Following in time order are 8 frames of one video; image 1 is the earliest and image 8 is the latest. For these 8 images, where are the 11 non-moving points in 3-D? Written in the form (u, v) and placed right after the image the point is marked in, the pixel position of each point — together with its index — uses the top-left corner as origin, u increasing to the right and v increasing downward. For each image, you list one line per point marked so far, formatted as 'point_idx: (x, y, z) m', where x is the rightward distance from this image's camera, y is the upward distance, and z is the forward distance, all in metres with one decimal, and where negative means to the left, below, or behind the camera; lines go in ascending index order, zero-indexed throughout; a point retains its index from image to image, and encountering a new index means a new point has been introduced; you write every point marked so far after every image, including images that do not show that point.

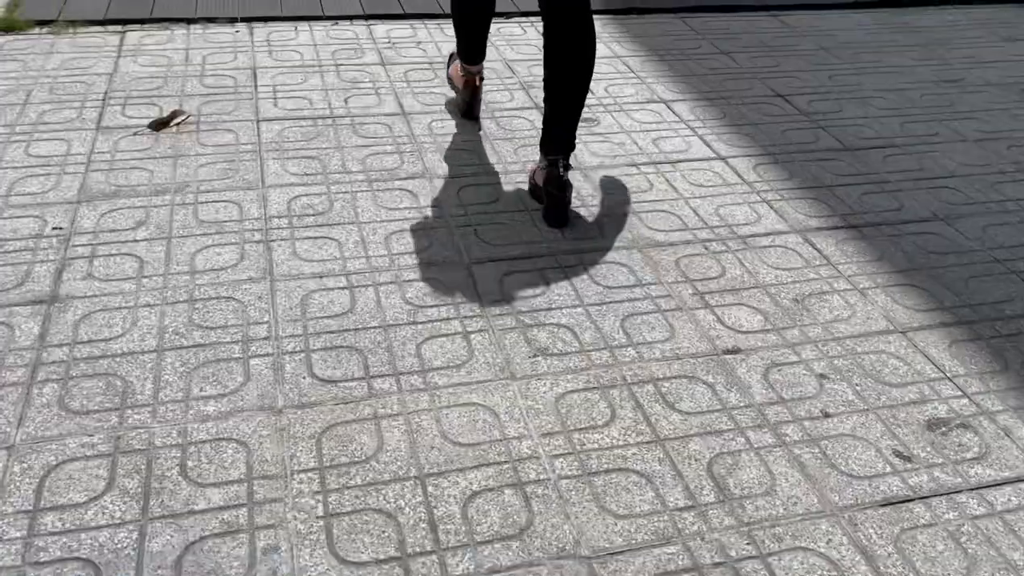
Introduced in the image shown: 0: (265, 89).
0: (-0.8, +0.6, +2.7) m
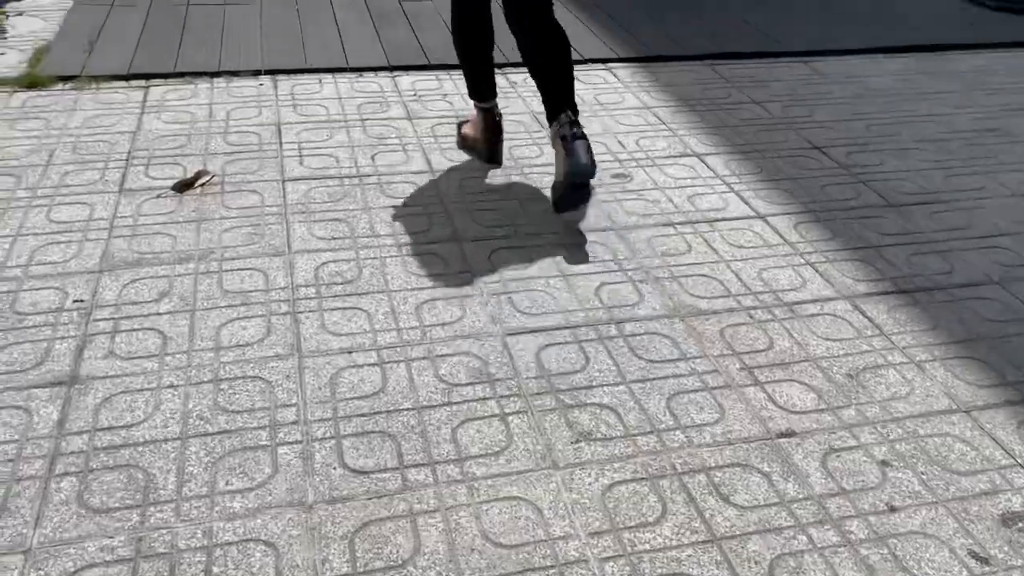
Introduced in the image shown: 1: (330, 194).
0: (-0.7, +0.4, +2.7) m
1: (-0.5, +0.3, +2.4) m
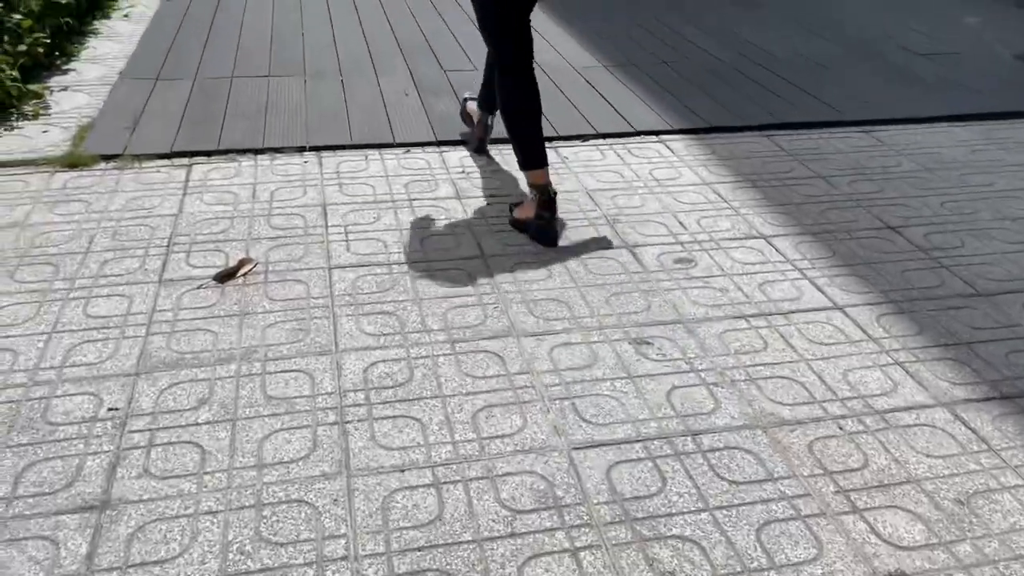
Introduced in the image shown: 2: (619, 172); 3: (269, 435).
0: (-0.5, +0.2, +2.5) m
1: (-0.4, 0.0, +2.3) m
2: (+0.4, +0.4, +3.0) m
3: (-0.5, -0.3, +1.7) m
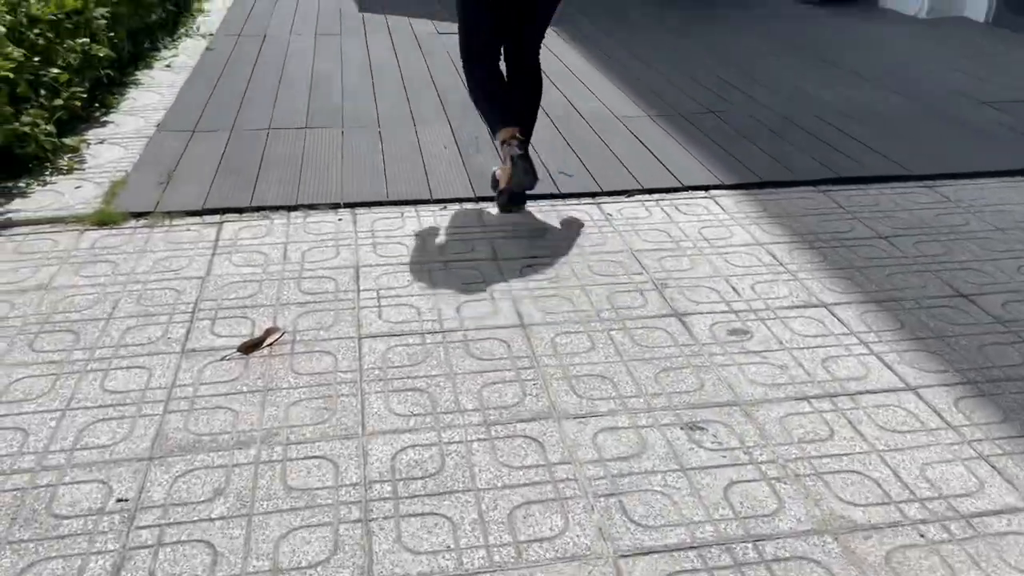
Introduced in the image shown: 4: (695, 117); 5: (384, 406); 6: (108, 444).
0: (-0.4, 0.0, +2.4) m
1: (-0.3, -0.2, +2.1) m
2: (+0.5, +0.2, +2.9) m
3: (-0.4, -0.5, +1.6) m
4: (+0.9, +0.8, +4.0) m
5: (-0.3, -0.3, +1.9) m
6: (-0.9, -0.3, +1.8) m
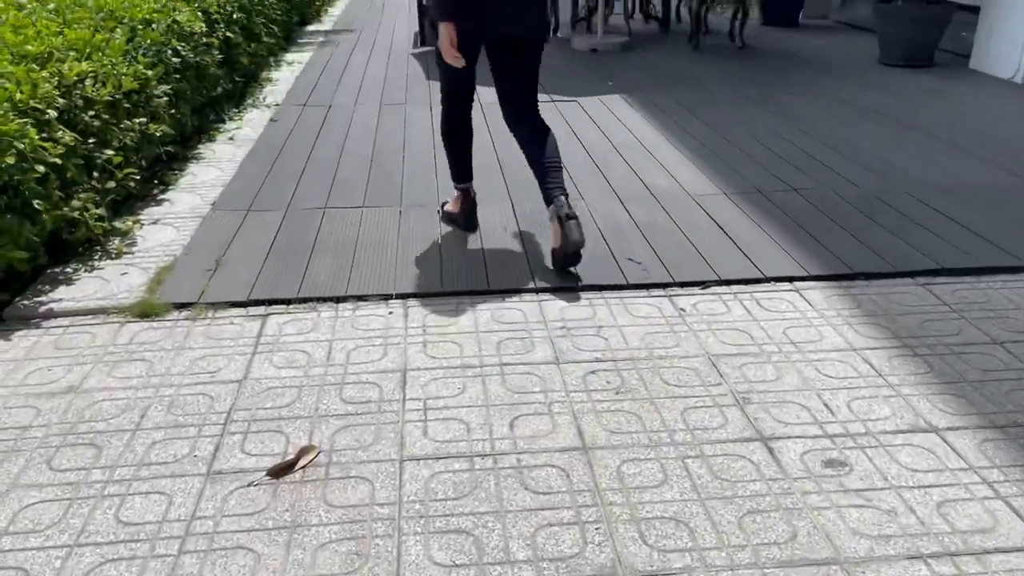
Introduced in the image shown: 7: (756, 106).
0: (-0.3, -0.3, +2.2) m
1: (-0.1, -0.4, +1.9) m
2: (+0.7, -0.1, +2.6) m
3: (-0.3, -0.7, +1.3) m
4: (+1.2, +0.4, +3.8) m
5: (-0.2, -0.5, +1.7) m
6: (-0.7, -0.6, +1.6) m
7: (+1.6, +1.2, +5.5) m
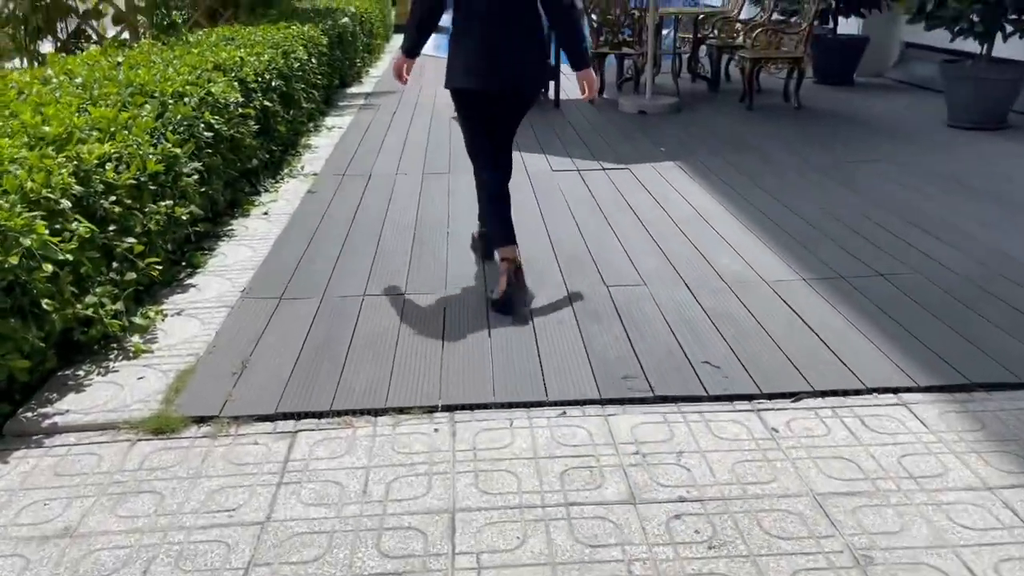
0: (-0.1, -0.6, +1.8) m
1: (0.0, -0.7, +1.5) m
2: (+0.9, -0.4, +2.2) m
3: (-0.2, -0.9, +0.9) m
4: (+1.4, 0.0, +3.4) m
5: (0.0, -0.8, +1.3) m
6: (-0.6, -0.8, +1.2) m
7: (+1.9, +0.7, +5.1) m
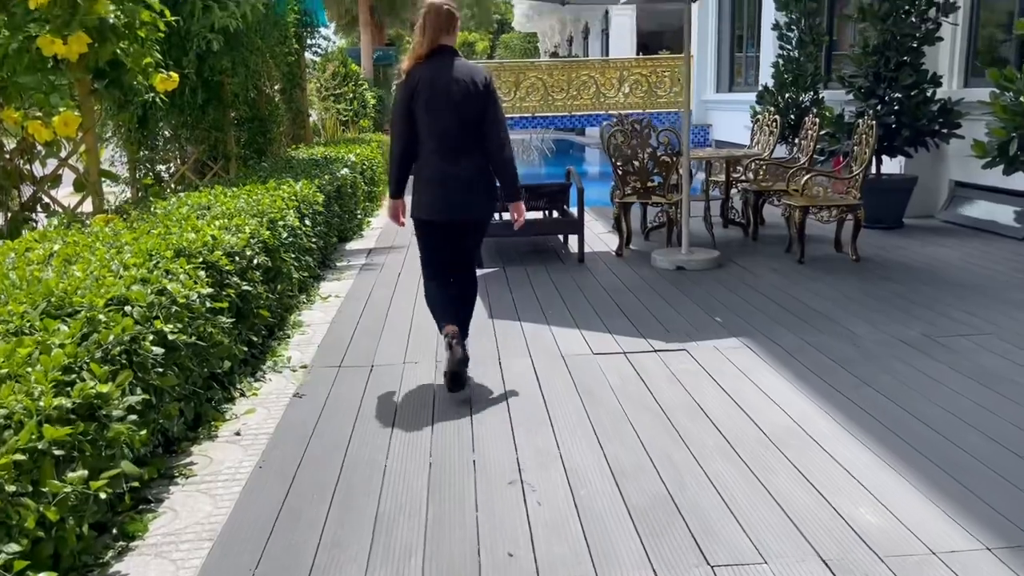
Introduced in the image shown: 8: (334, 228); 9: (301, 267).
0: (+0.1, -1.2, +0.8) m
1: (+0.2, -1.2, +0.4) m
2: (+1.1, -1.0, +1.1) m
3: (0.0, -1.4, -0.2) m
4: (+1.6, -0.7, +2.4) m
5: (+0.1, -1.3, +0.2) m
6: (-0.4, -1.3, +0.1) m
7: (+2.0, -0.3, +4.2) m
8: (-1.5, +0.5, +7.2) m
9: (-1.4, +0.1, +5.5) m
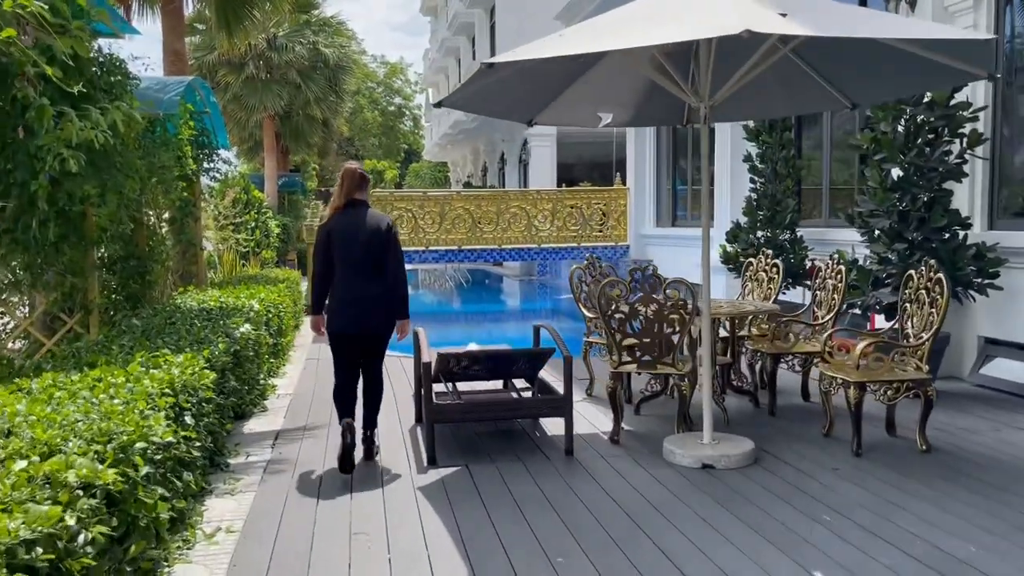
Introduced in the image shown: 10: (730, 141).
0: (+0.6, -1.5, -1.1) m
1: (+0.7, -1.5, -1.4) m
2: (+1.5, -1.4, -0.6) m
3: (+0.6, -1.5, -2.0) m
4: (+1.9, -1.3, +0.7) m
5: (+0.7, -1.5, -1.6) m
6: (+0.1, -1.5, -1.8) m
7: (+2.1, -1.1, +2.6) m
8: (-1.8, -0.8, +5.3) m
9: (-1.4, -0.9, +3.6) m
10: (+2.6, +1.7, +10.0) m
